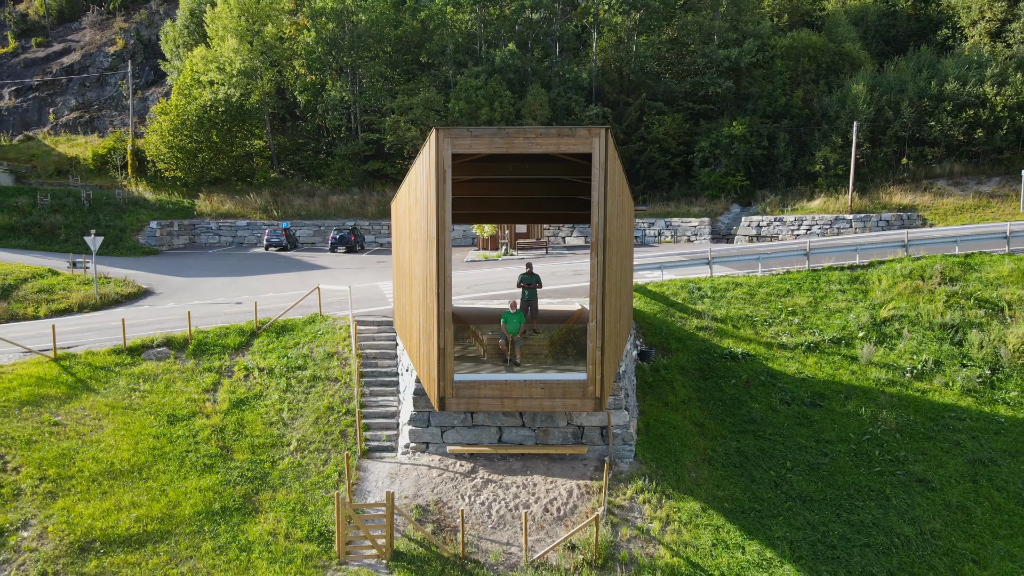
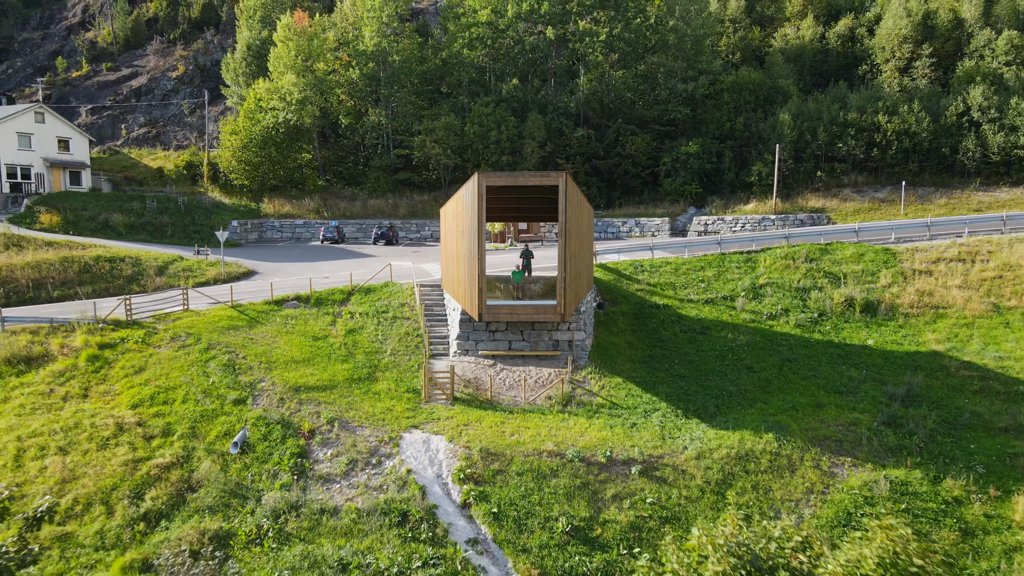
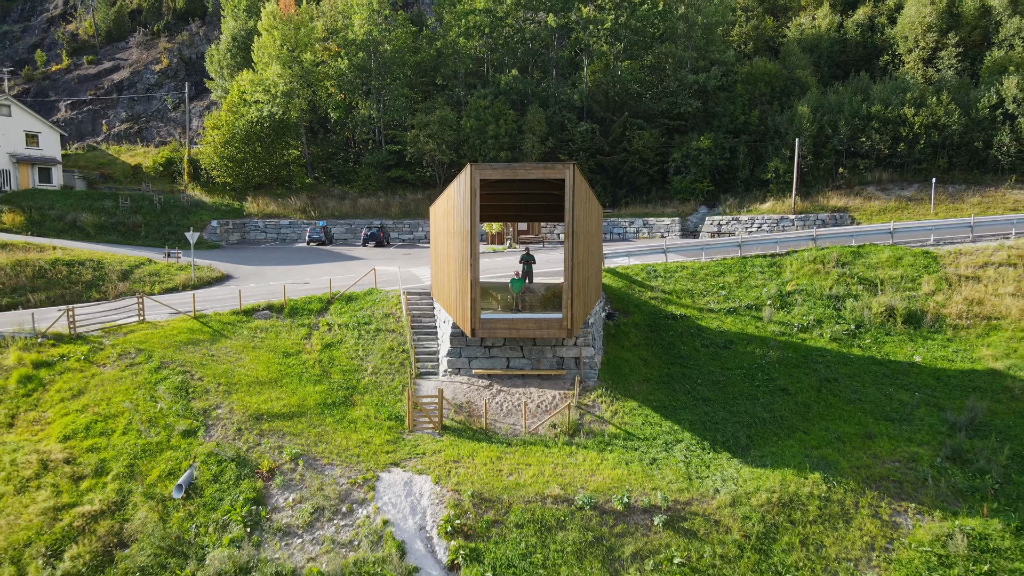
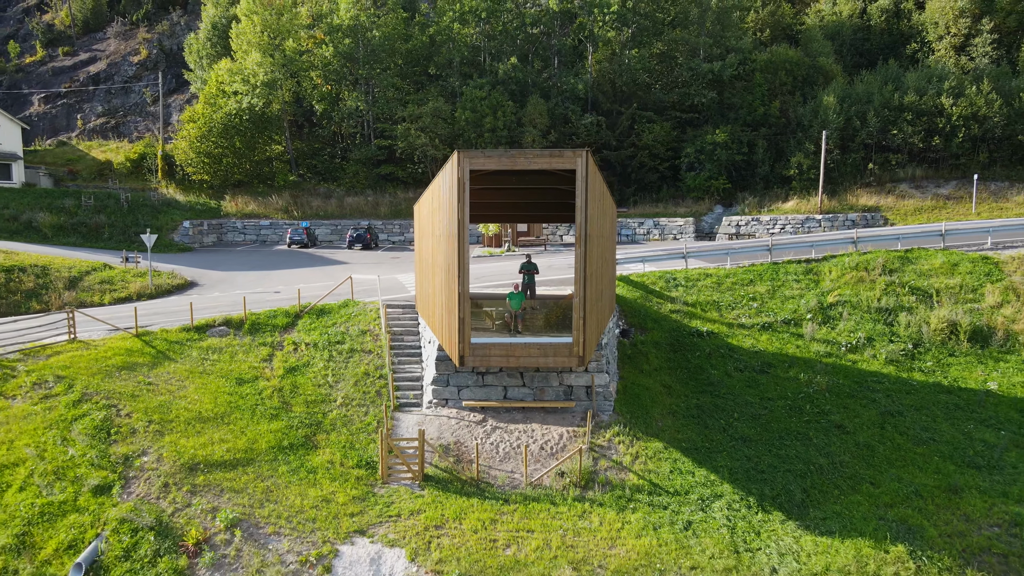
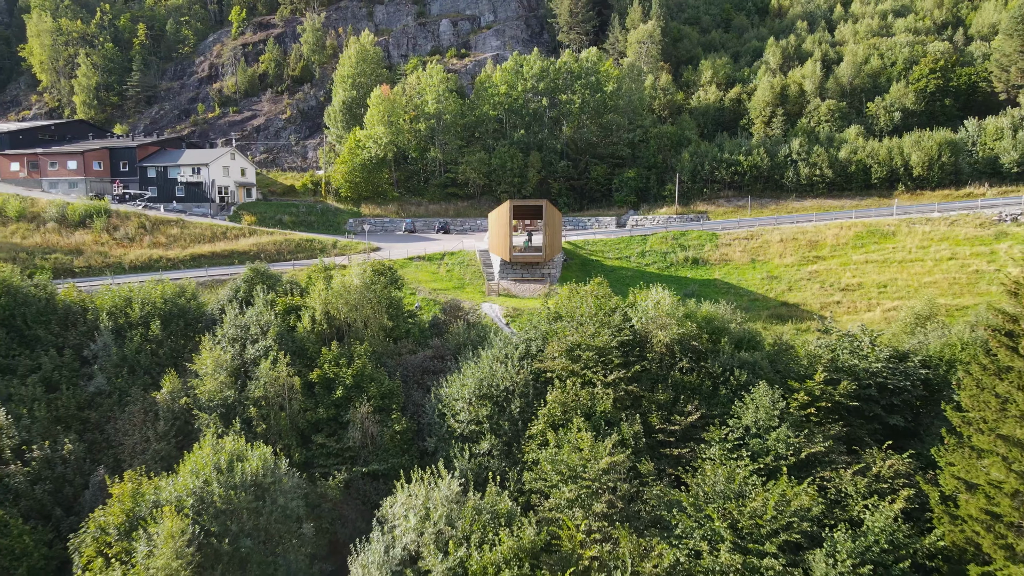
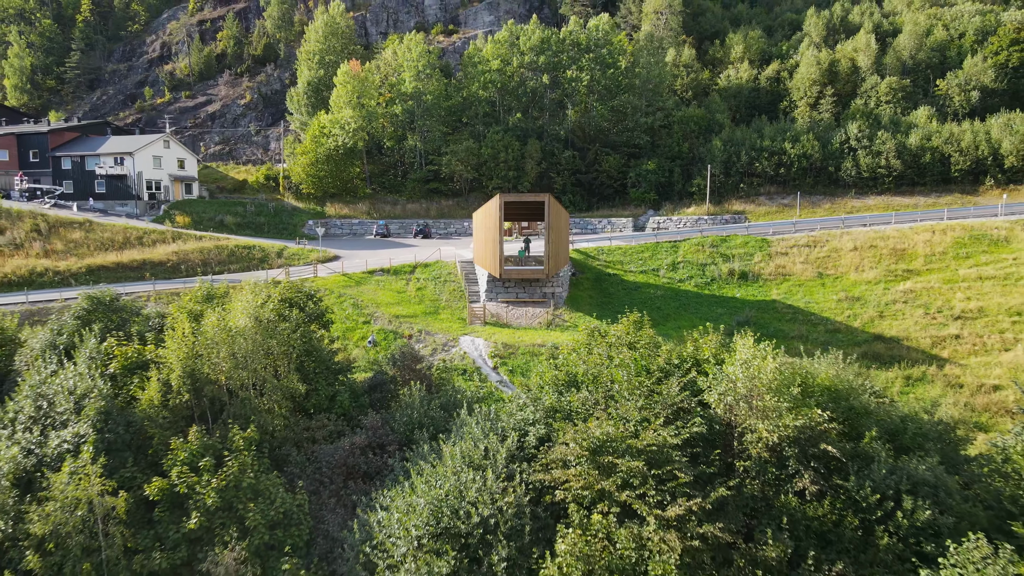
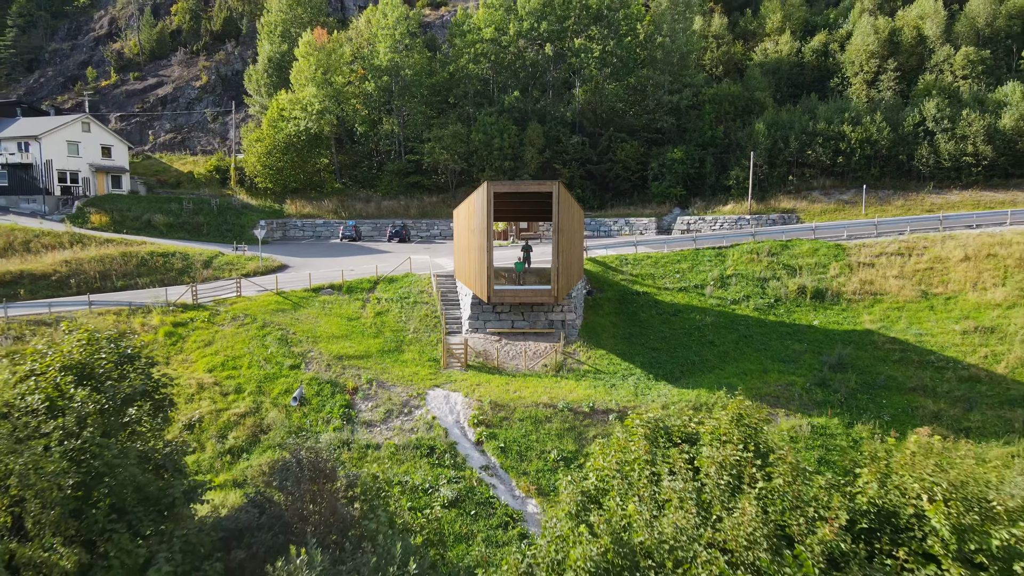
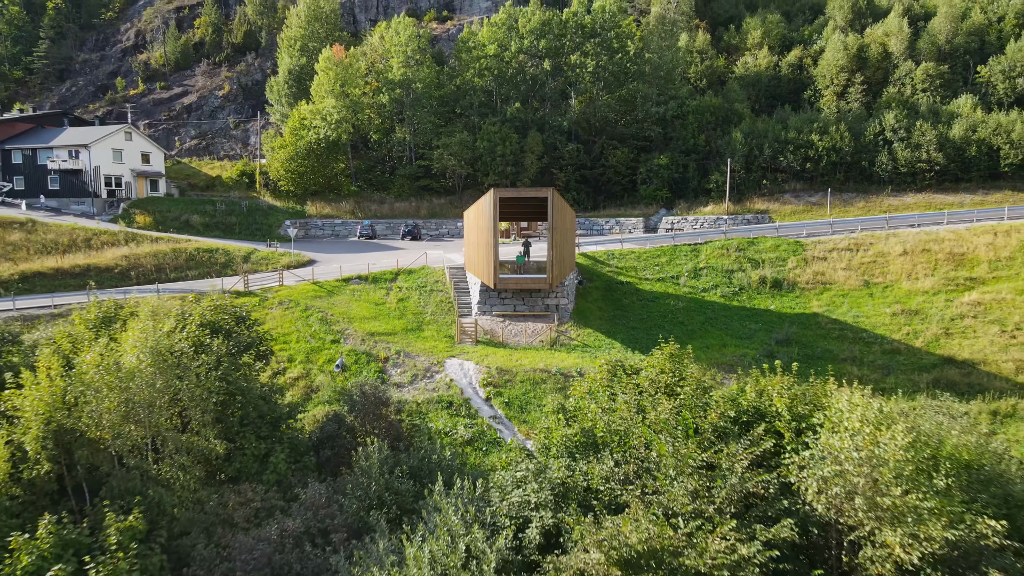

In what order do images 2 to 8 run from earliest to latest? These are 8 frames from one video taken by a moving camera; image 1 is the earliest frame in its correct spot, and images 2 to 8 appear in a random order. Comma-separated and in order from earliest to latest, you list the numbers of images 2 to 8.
4, 3, 2, 7, 8, 6, 5
